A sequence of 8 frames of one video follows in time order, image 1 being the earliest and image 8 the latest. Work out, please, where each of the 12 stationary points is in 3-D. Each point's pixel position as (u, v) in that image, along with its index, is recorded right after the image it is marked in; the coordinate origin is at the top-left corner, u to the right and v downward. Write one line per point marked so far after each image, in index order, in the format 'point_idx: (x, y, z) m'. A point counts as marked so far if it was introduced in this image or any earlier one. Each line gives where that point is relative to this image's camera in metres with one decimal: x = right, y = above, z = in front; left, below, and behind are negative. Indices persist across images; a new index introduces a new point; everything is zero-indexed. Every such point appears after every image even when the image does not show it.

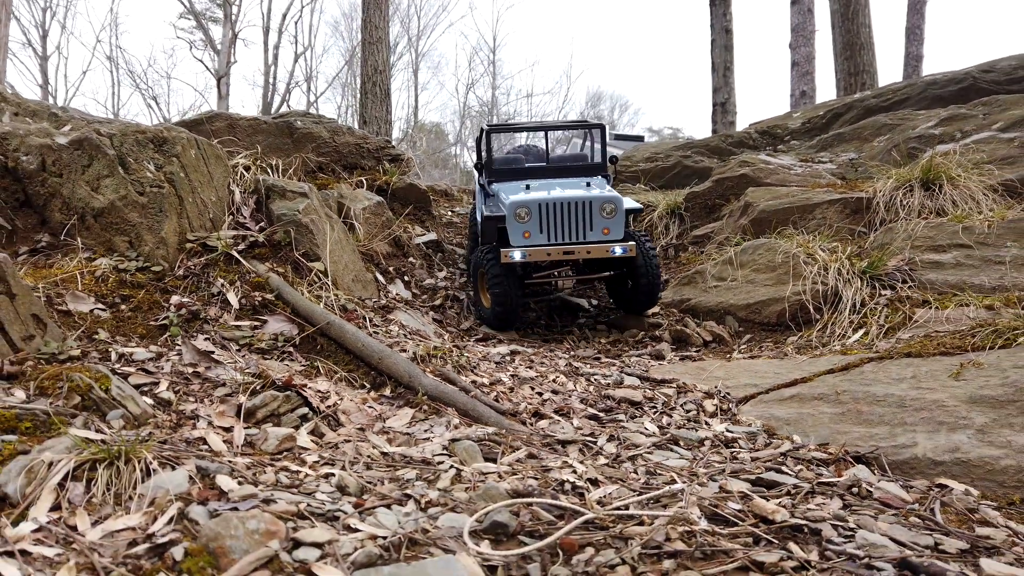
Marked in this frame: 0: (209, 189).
0: (-2.2, +0.7, +5.6) m
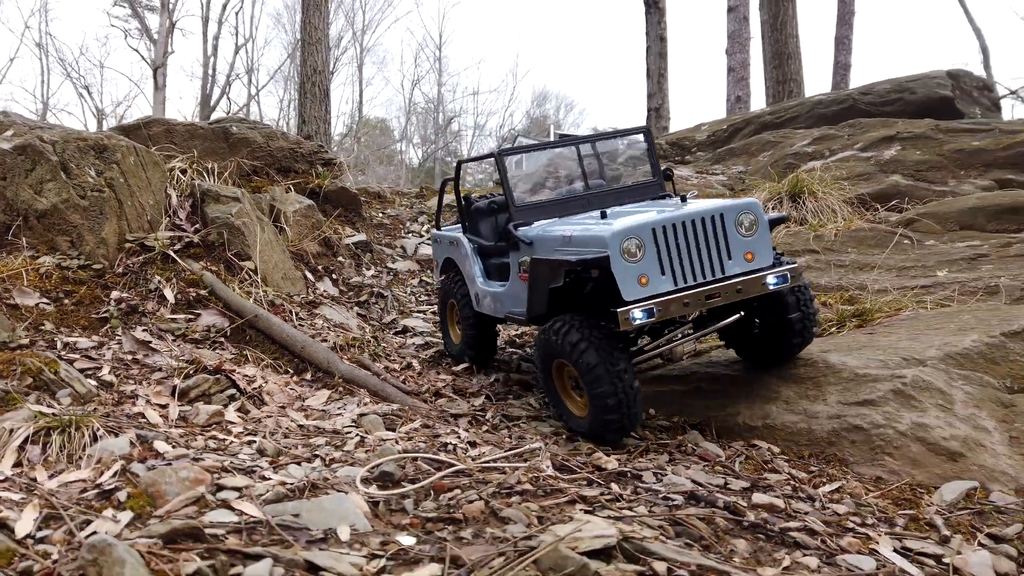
0: (-2.9, +0.7, +6.0) m
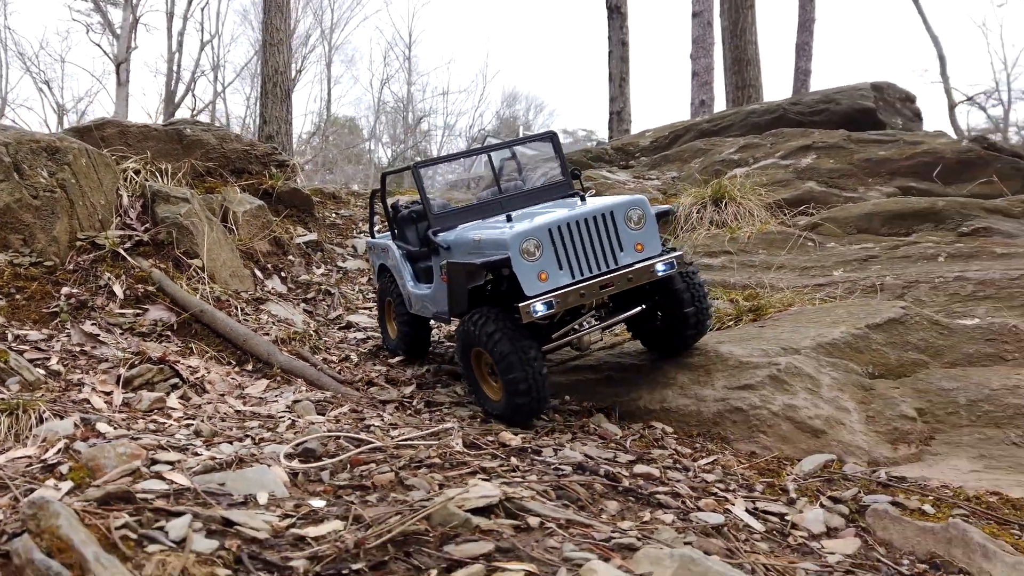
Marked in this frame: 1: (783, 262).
0: (-3.4, +0.8, +6.3) m
1: (+2.1, +0.2, +6.0) m
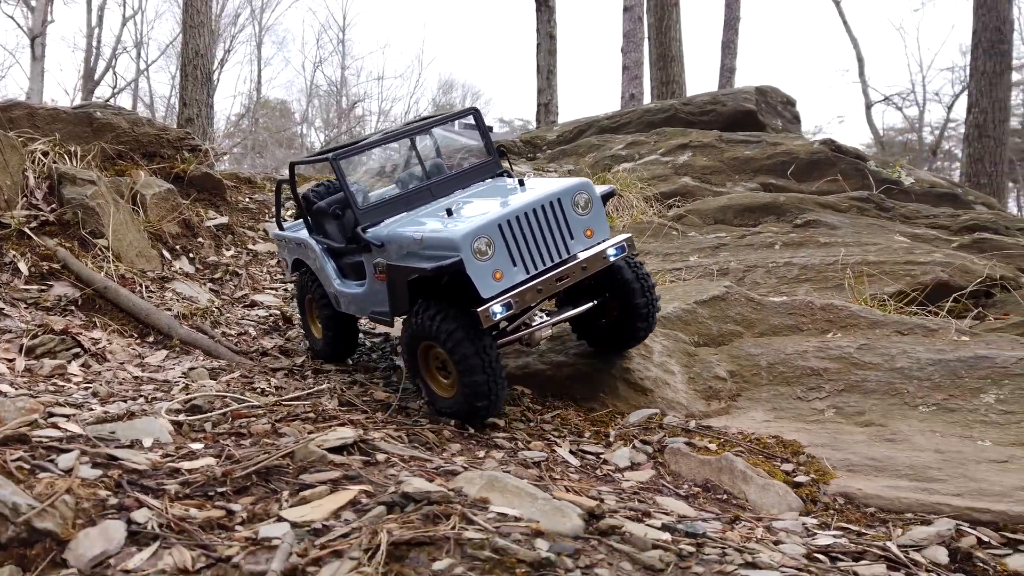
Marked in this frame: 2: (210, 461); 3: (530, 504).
0: (-4.4, +1.0, +6.5) m
1: (+1.2, +0.4, +6.7) m
2: (-1.3, -0.7, +3.2) m
3: (+0.1, -0.8, +2.8) m
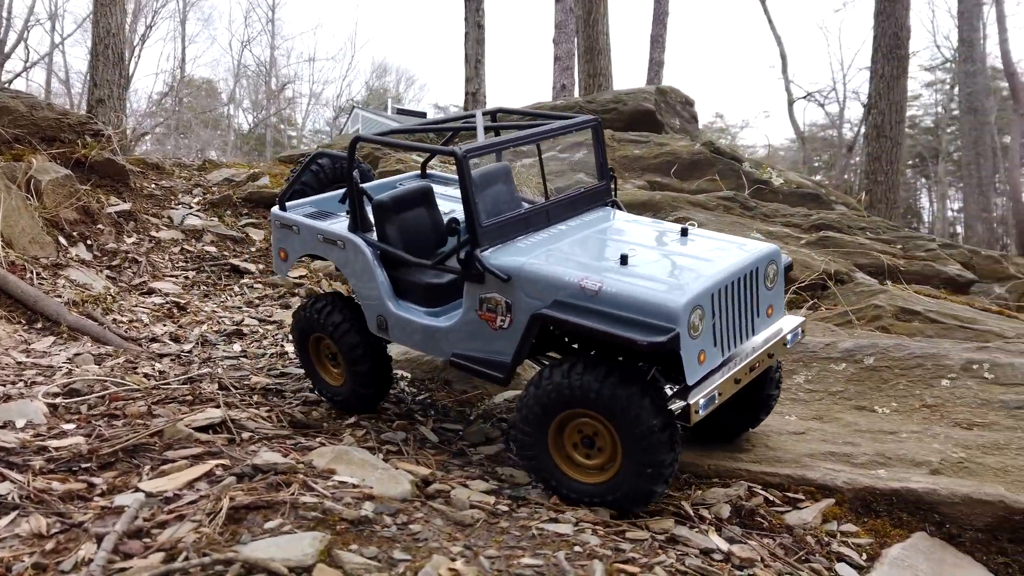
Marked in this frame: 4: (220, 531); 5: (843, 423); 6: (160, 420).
0: (-5.3, +1.1, +6.5) m
1: (+0.2, +0.4, +7.1) m
2: (-2.0, -0.7, +3.5) m
3: (-0.6, -0.8, +3.1) m
4: (-1.0, -0.8, +2.6) m
5: (+1.7, -0.7, +3.9) m
6: (-1.8, -0.7, +3.8) m
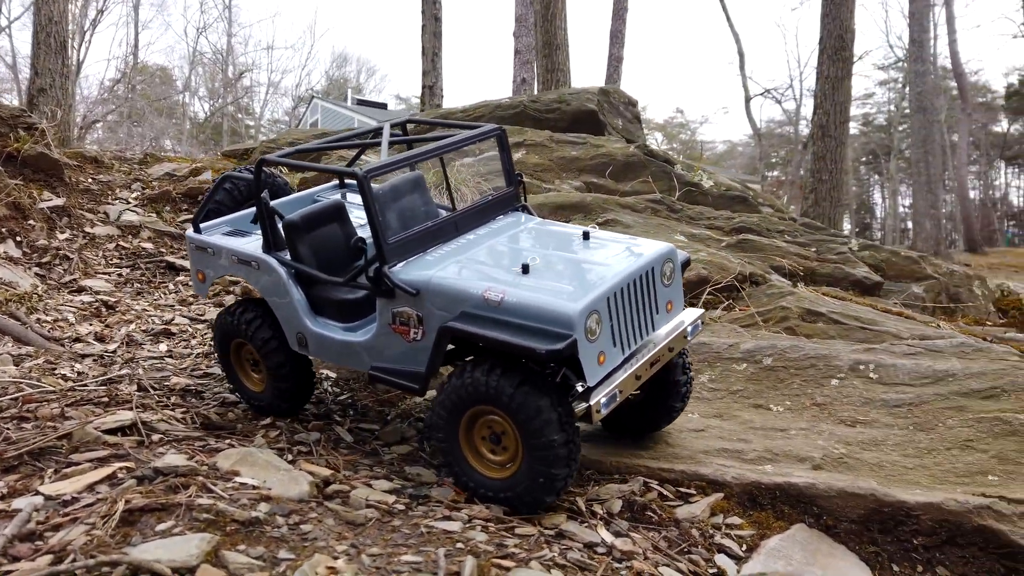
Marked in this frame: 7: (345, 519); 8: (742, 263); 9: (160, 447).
0: (-5.9, +1.1, +6.3) m
1: (-0.4, +0.4, +7.2) m
2: (-2.4, -0.7, +3.5) m
3: (-1.0, -0.8, +3.2) m
4: (-1.4, -0.8, +2.6) m
5: (+1.2, -0.7, +4.2) m
6: (-2.2, -0.7, +3.8) m
7: (-0.6, -0.9, +2.9) m
8: (+1.8, +0.2, +6.0) m
9: (-1.6, -0.7, +3.6) m
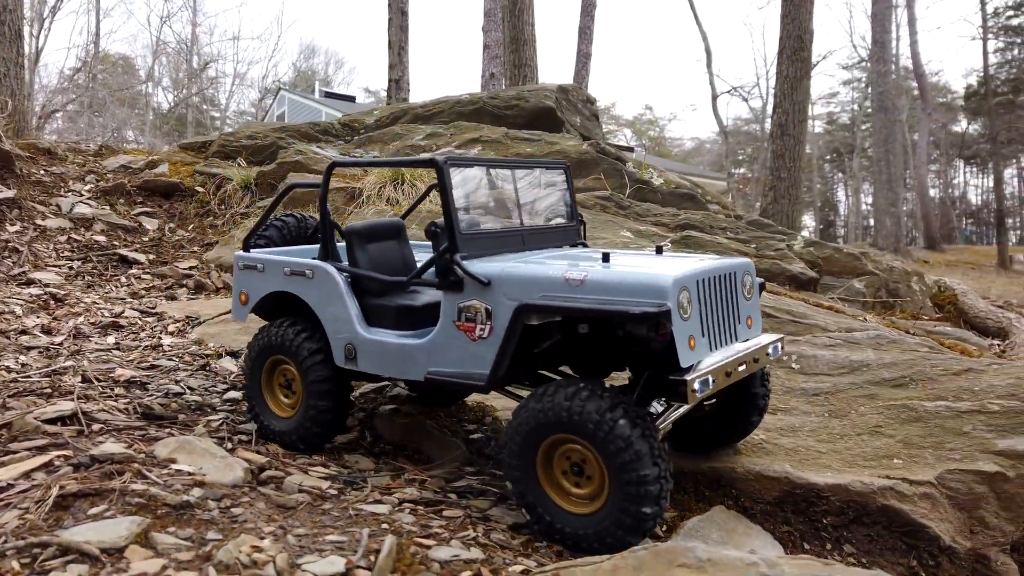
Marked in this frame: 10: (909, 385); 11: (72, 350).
0: (-6.3, +1.2, +6.2) m
1: (-0.9, +0.5, +7.3) m
2: (-2.7, -0.7, +3.5) m
3: (-1.3, -0.8, +3.3) m
4: (-1.7, -0.8, +2.7) m
5: (+0.9, -0.7, +4.3) m
6: (-2.5, -0.6, +3.9) m
7: (-0.9, -0.8, +3.0) m
8: (+1.4, +0.2, +6.2) m
9: (-2.0, -0.7, +3.6) m
10: (+2.2, -0.5, +4.3) m
11: (-3.1, -0.4, +5.3) m
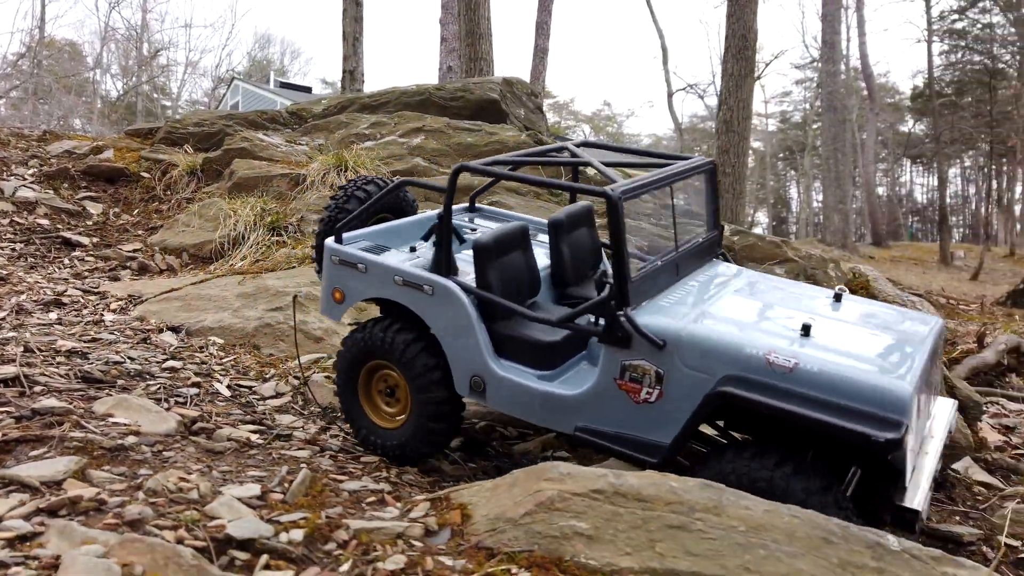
0: (-6.9, +1.4, +6.2) m
1: (-1.5, +0.7, +7.6) m
2: (-3.1, -0.5, +3.7) m
3: (-1.7, -0.6, +3.6) m
4: (-2.0, -0.7, +3.0) m
5: (+0.4, -0.5, +4.7) m
6: (-3.0, -0.5, +4.1) m
7: (-1.3, -0.7, +3.3) m
8: (+0.8, +0.4, +6.6) m
9: (-2.4, -0.6, +3.9) m
10: (+1.8, -0.4, +4.7) m
11: (-3.6, -0.3, +5.5) m
